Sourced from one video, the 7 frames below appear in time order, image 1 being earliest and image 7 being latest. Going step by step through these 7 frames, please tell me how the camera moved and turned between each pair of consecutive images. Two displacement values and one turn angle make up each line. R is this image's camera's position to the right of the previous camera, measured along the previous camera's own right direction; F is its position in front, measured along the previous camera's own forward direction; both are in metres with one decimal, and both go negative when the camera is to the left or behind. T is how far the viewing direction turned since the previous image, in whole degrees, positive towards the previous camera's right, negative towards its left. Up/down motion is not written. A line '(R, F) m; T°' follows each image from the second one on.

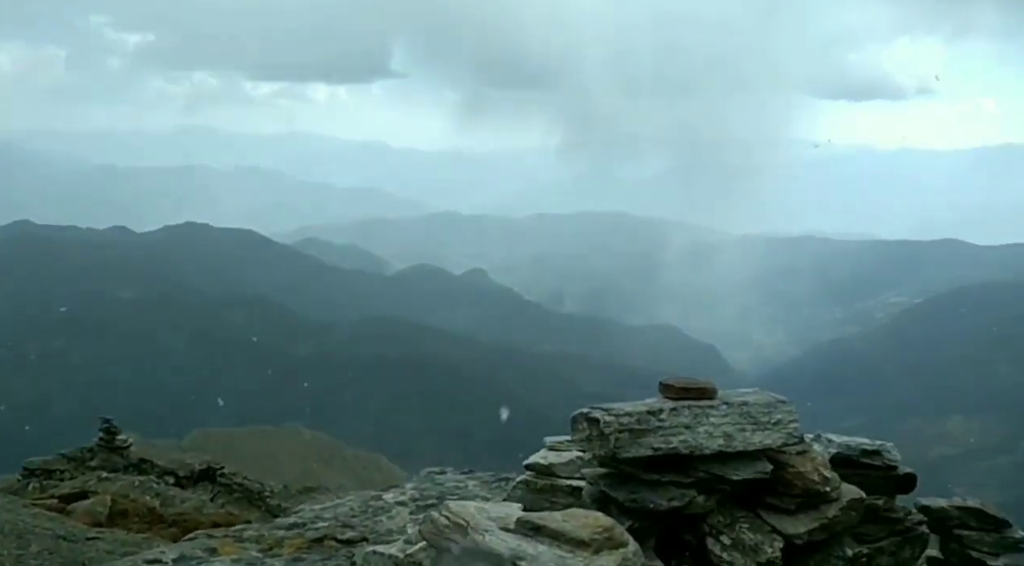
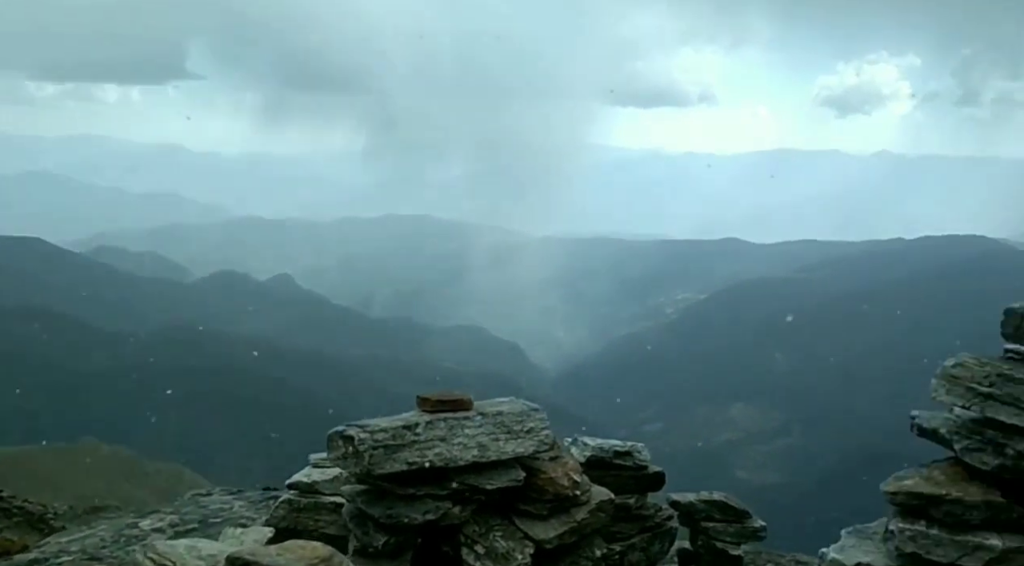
(+0.5, 0.0) m; +12°
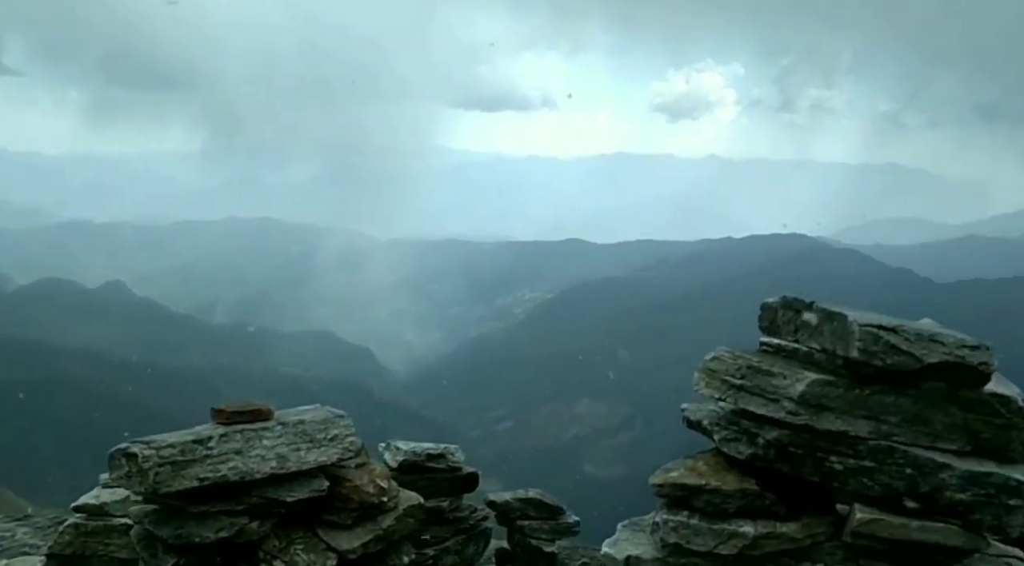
(+0.5, +0.1) m; +9°
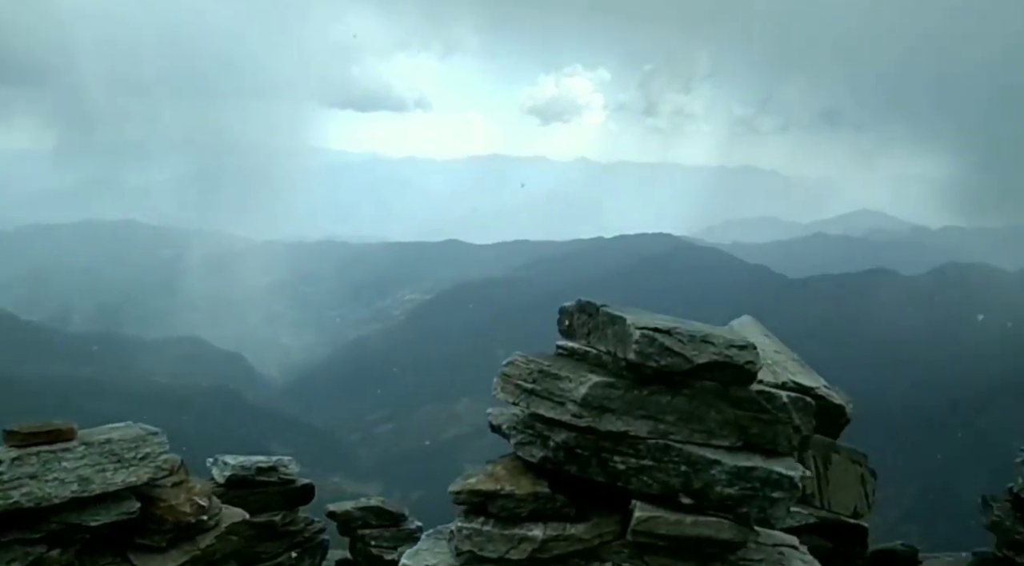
(+0.5, 0.0) m; +8°
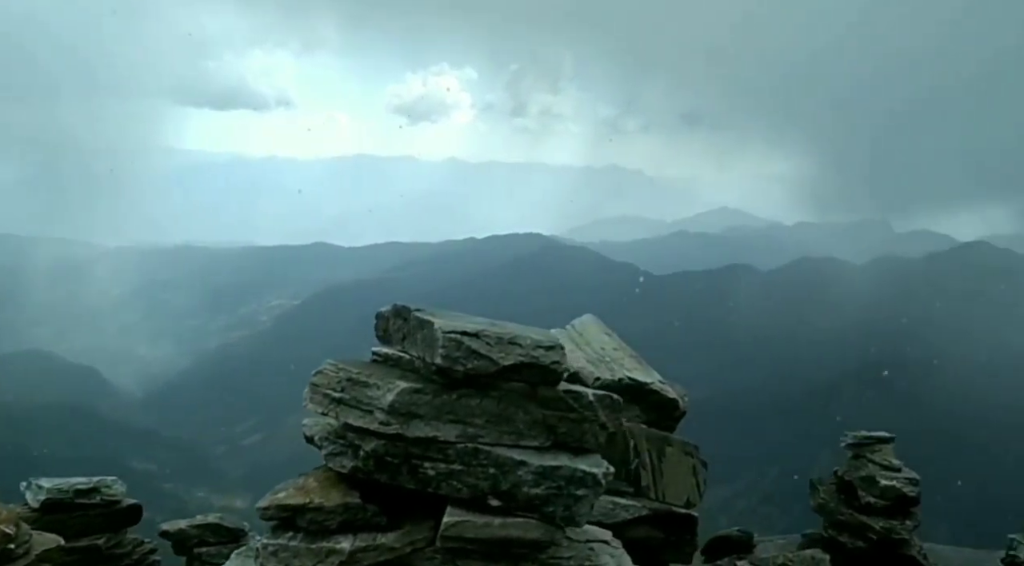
(+0.3, 0.0) m; +8°
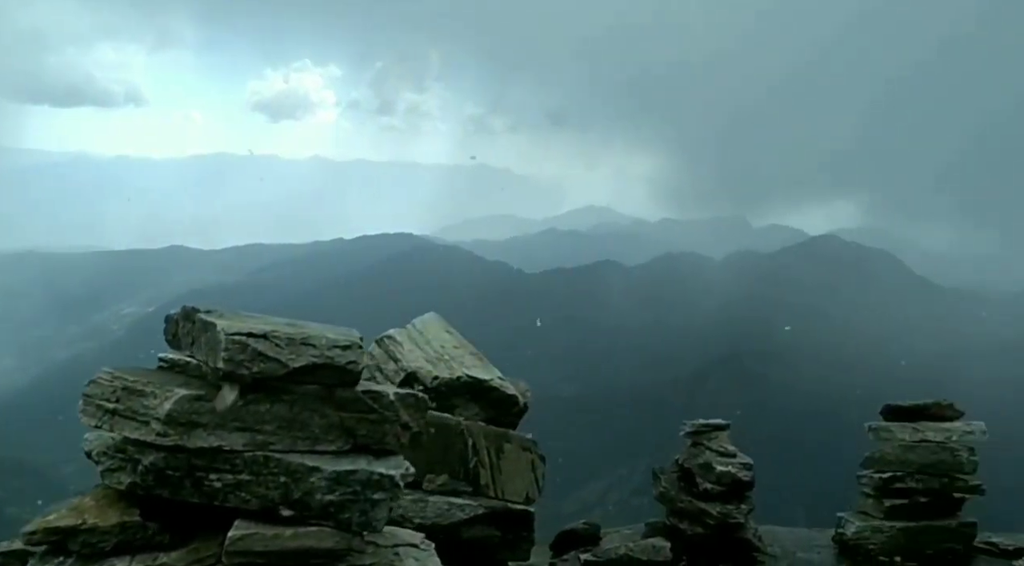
(+0.4, +0.1) m; +8°
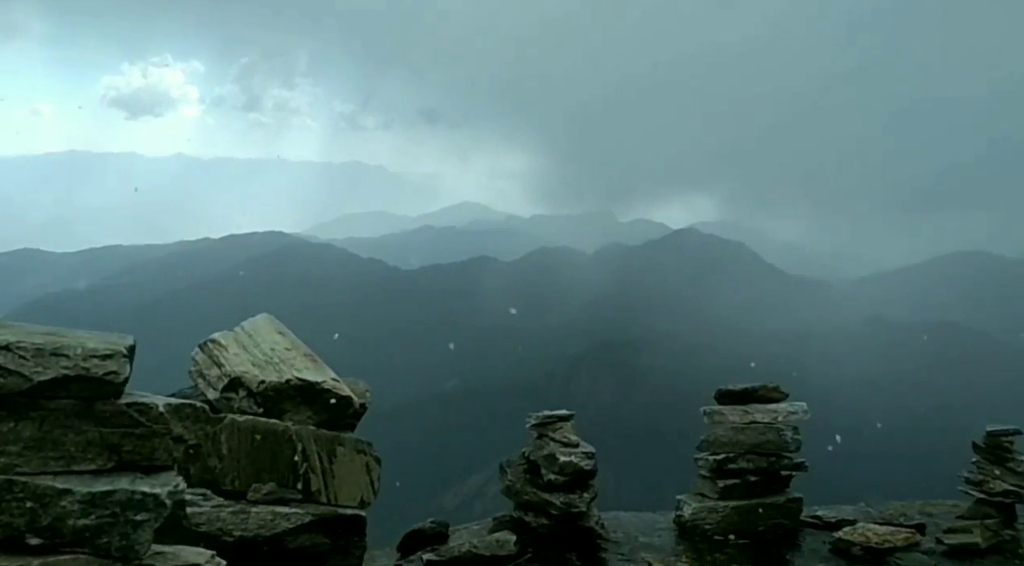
(+0.5, +0.1) m; +8°
